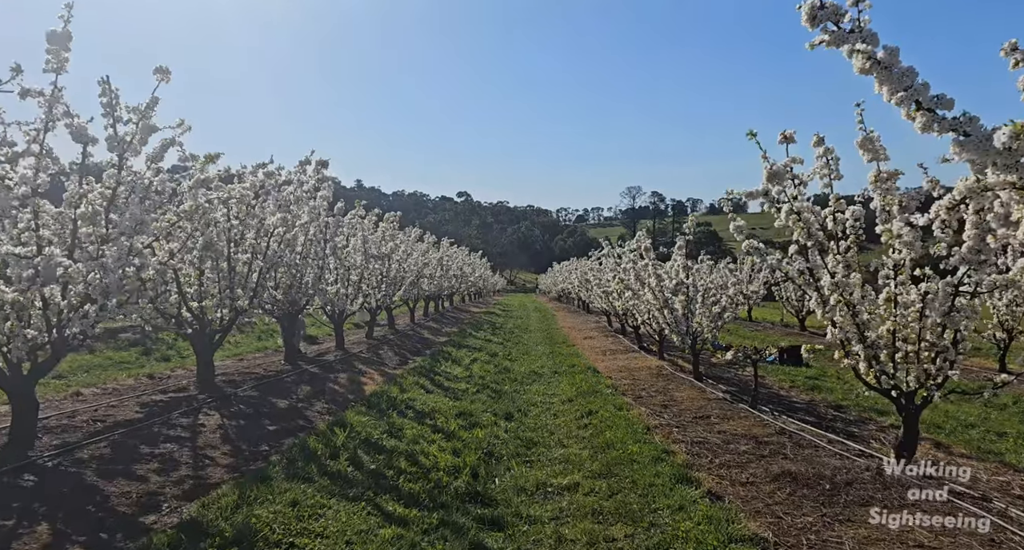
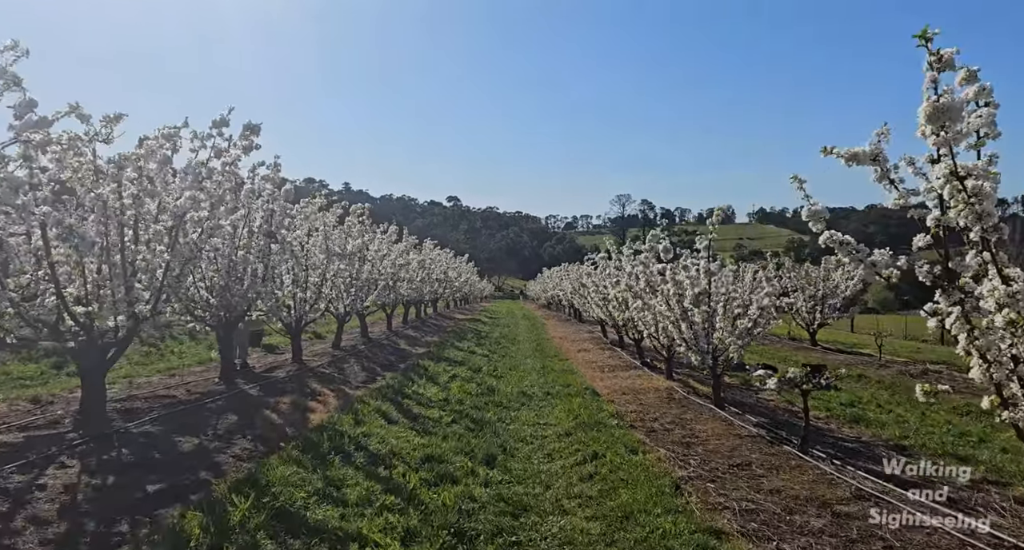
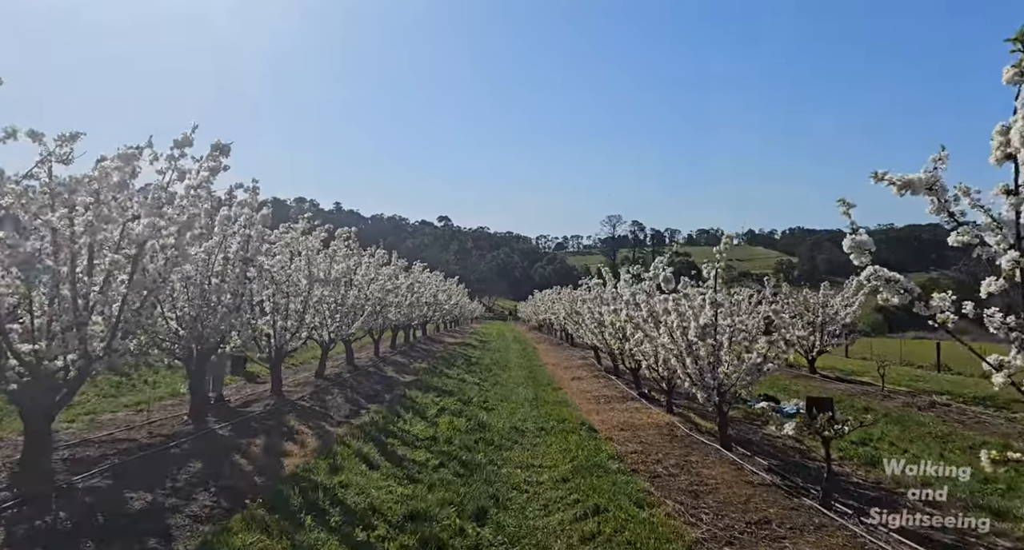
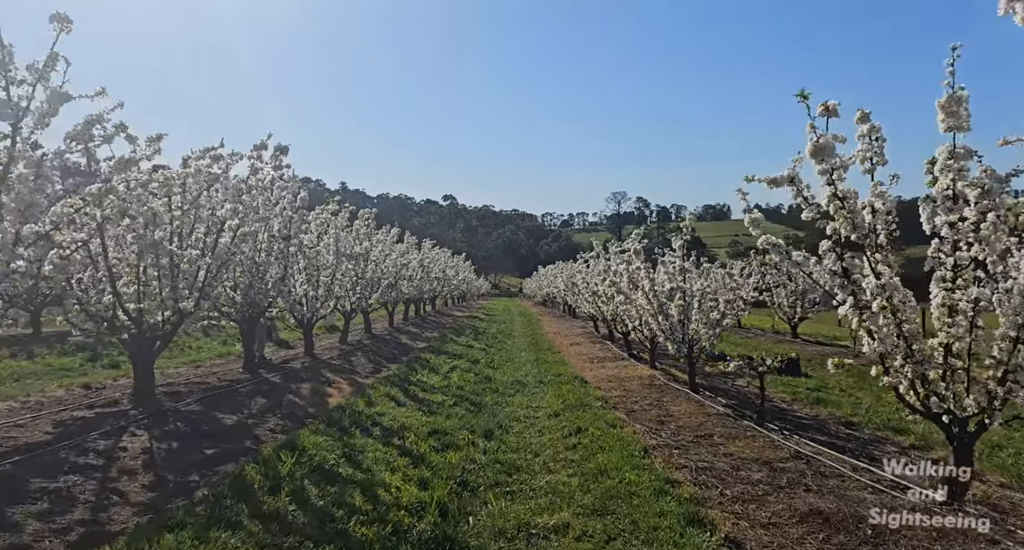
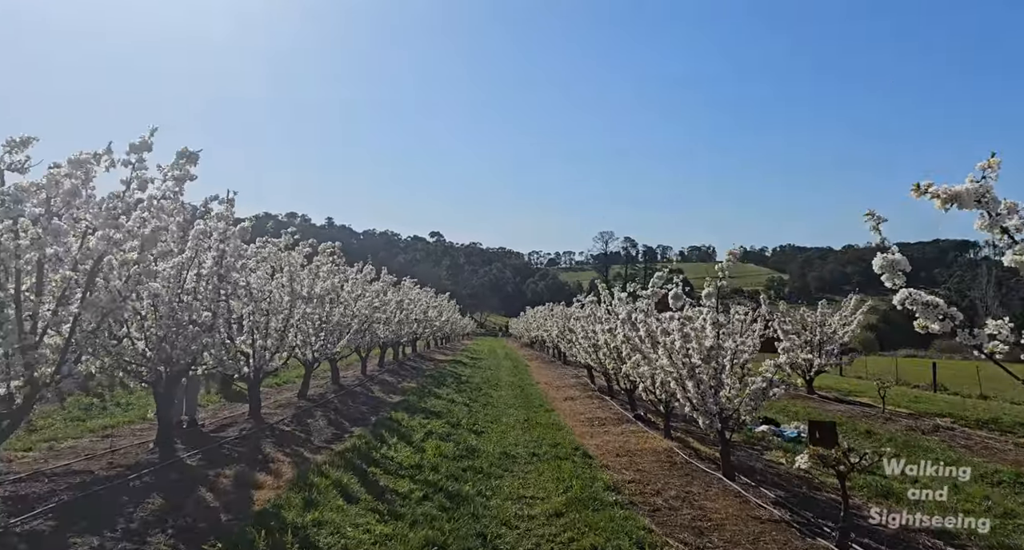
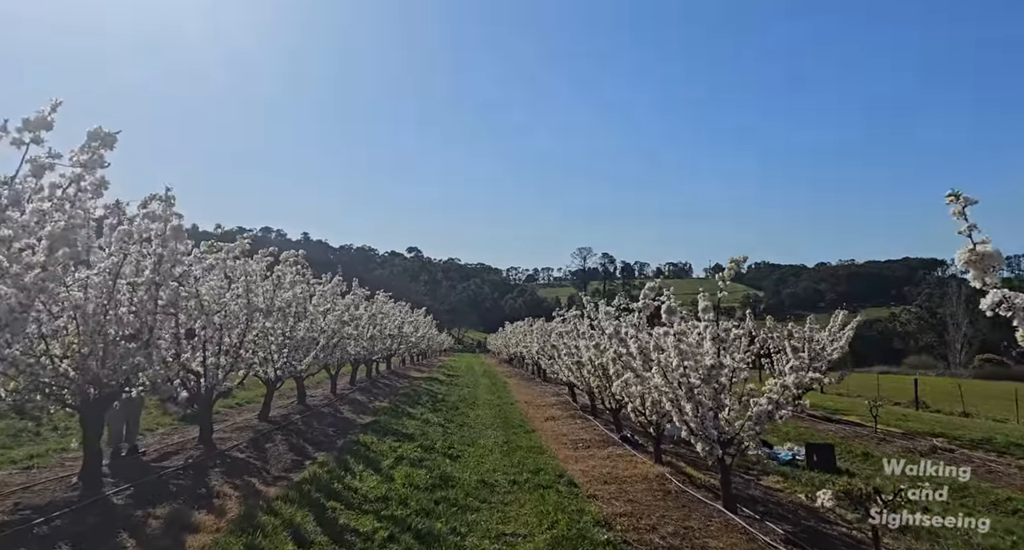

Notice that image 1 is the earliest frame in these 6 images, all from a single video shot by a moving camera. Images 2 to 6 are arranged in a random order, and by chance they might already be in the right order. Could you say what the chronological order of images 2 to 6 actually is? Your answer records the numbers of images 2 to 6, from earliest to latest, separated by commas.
4, 2, 3, 5, 6
